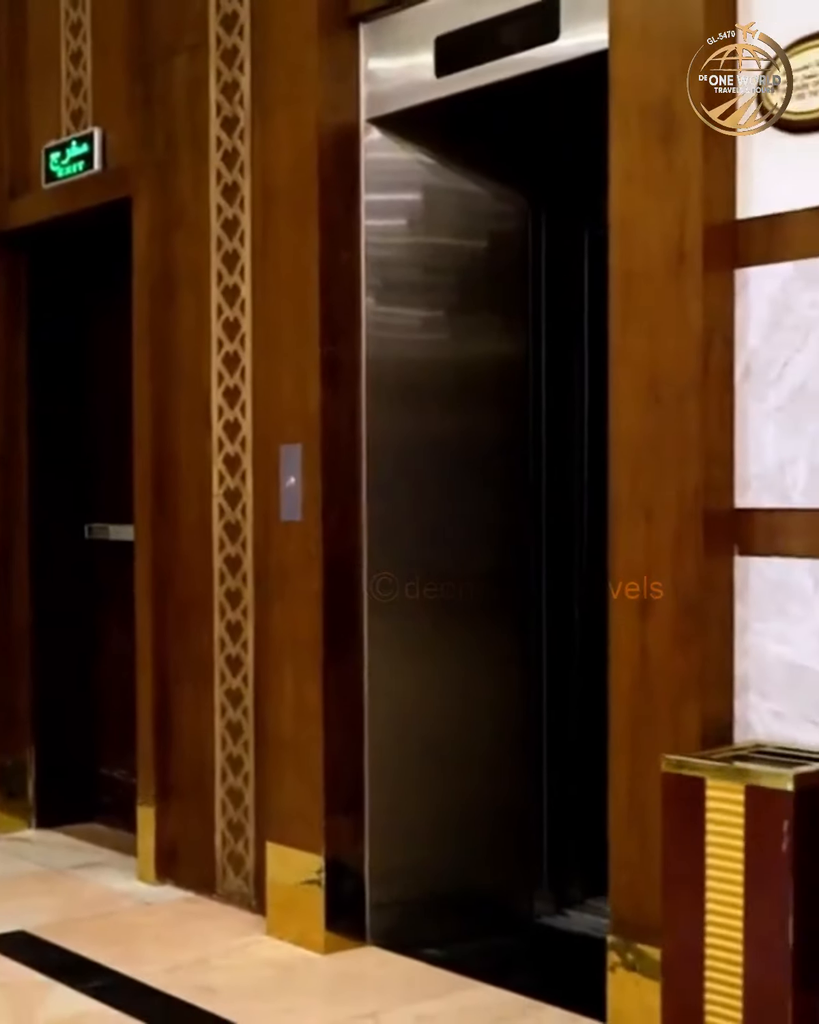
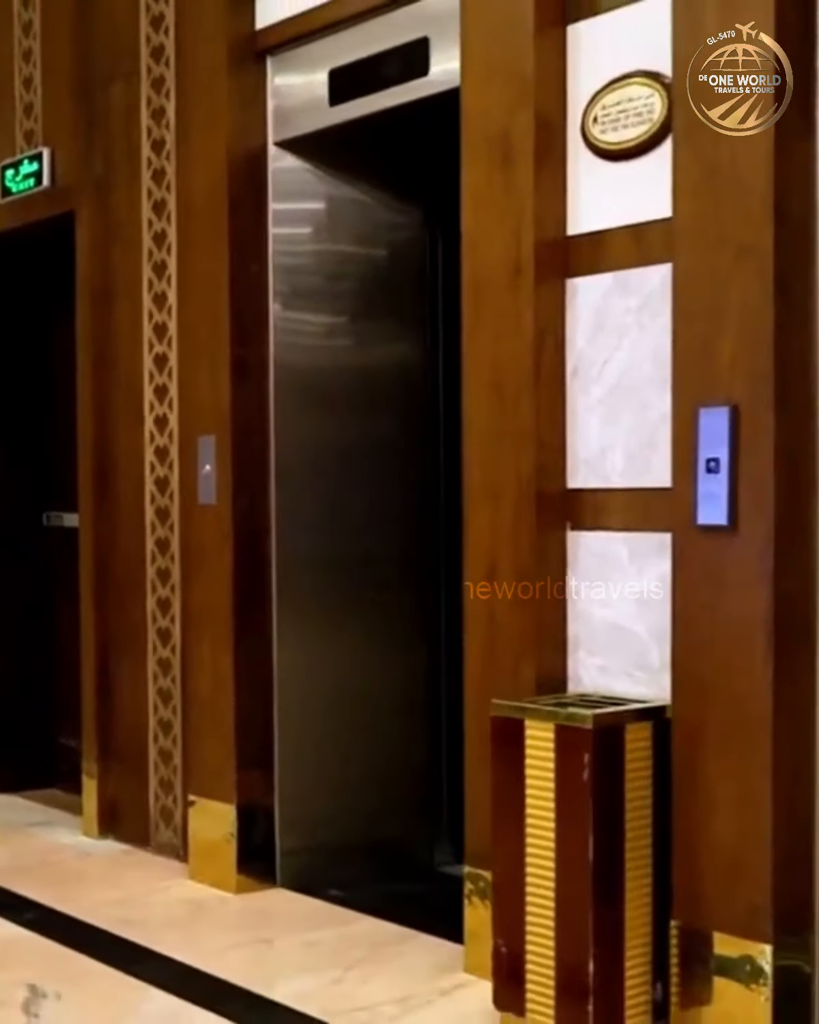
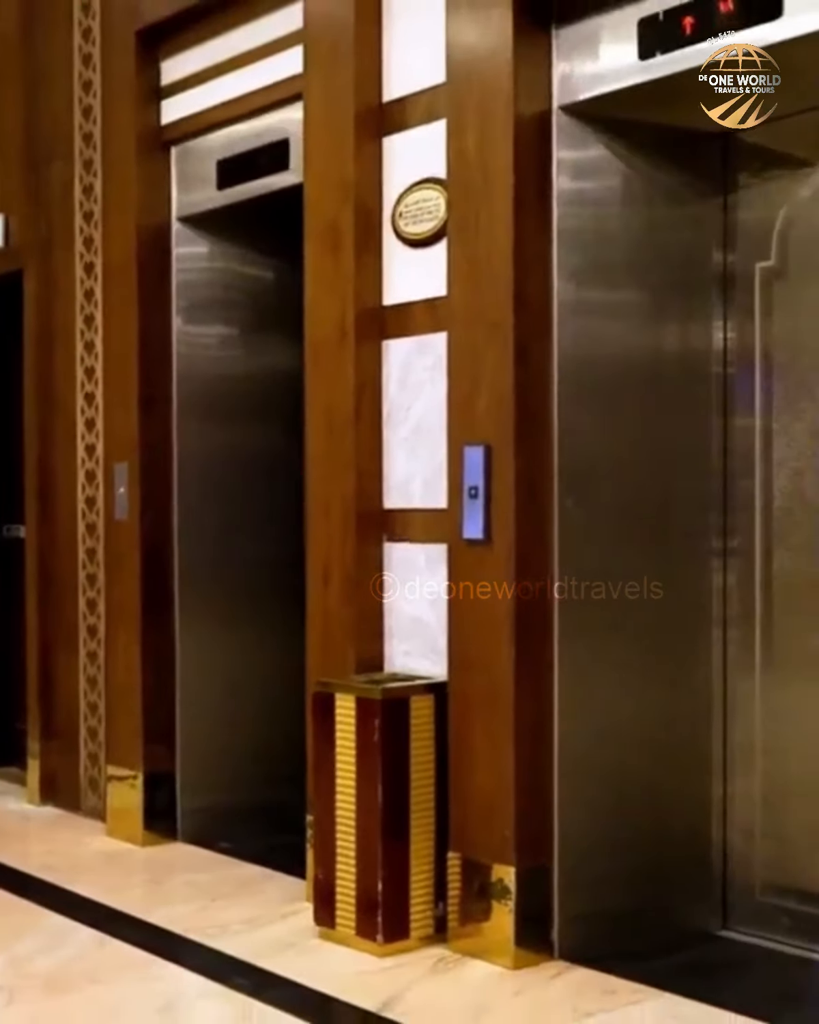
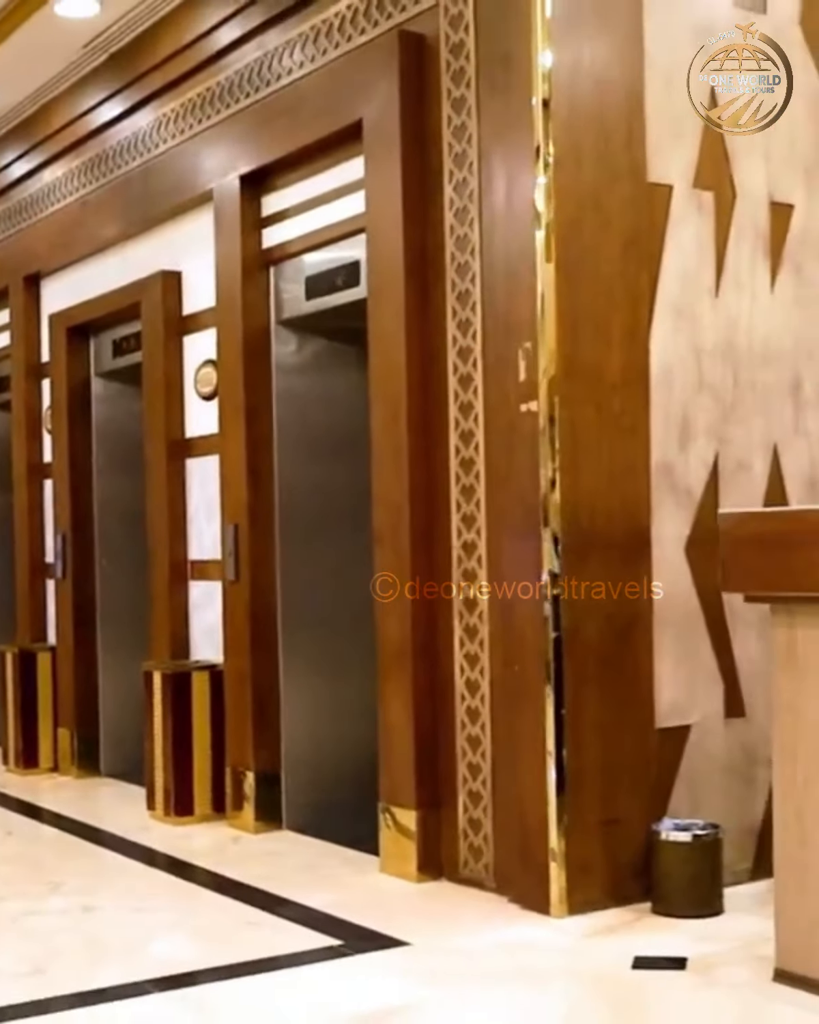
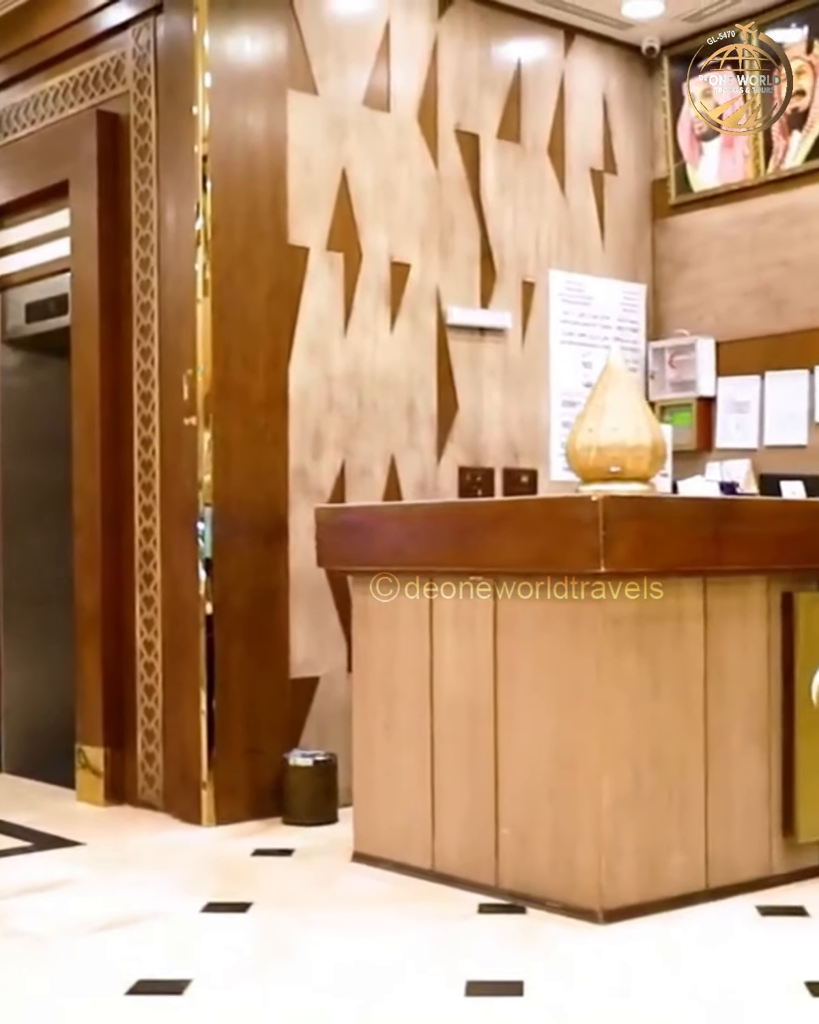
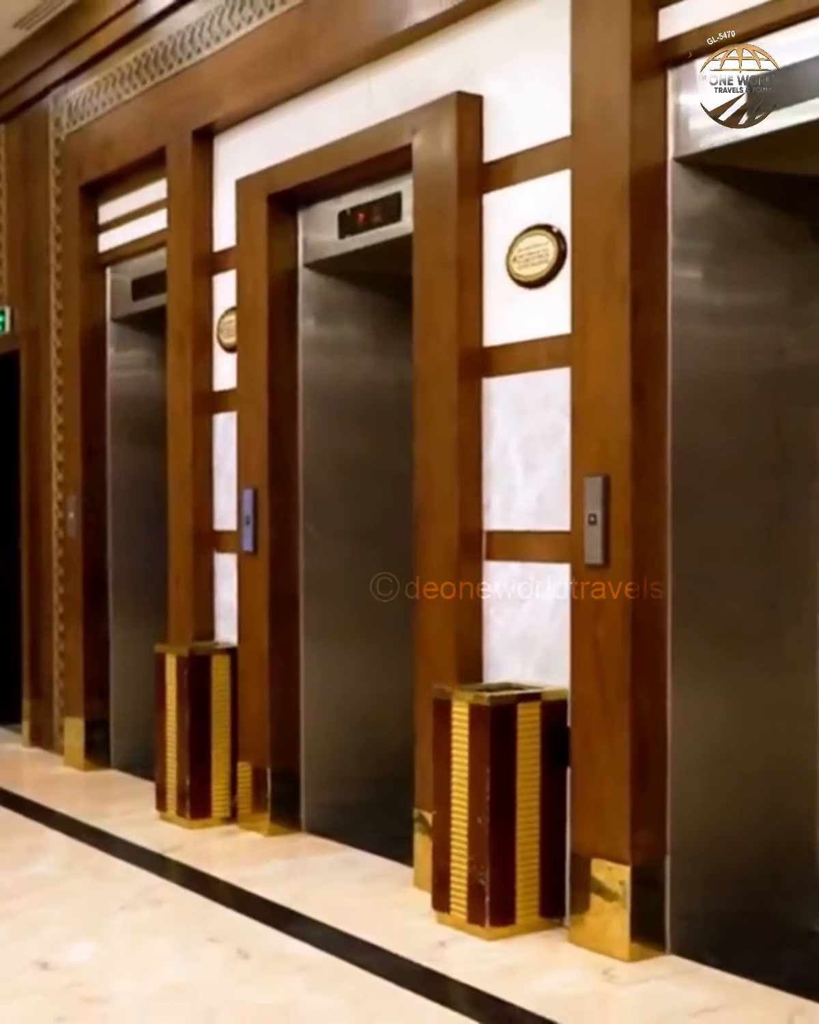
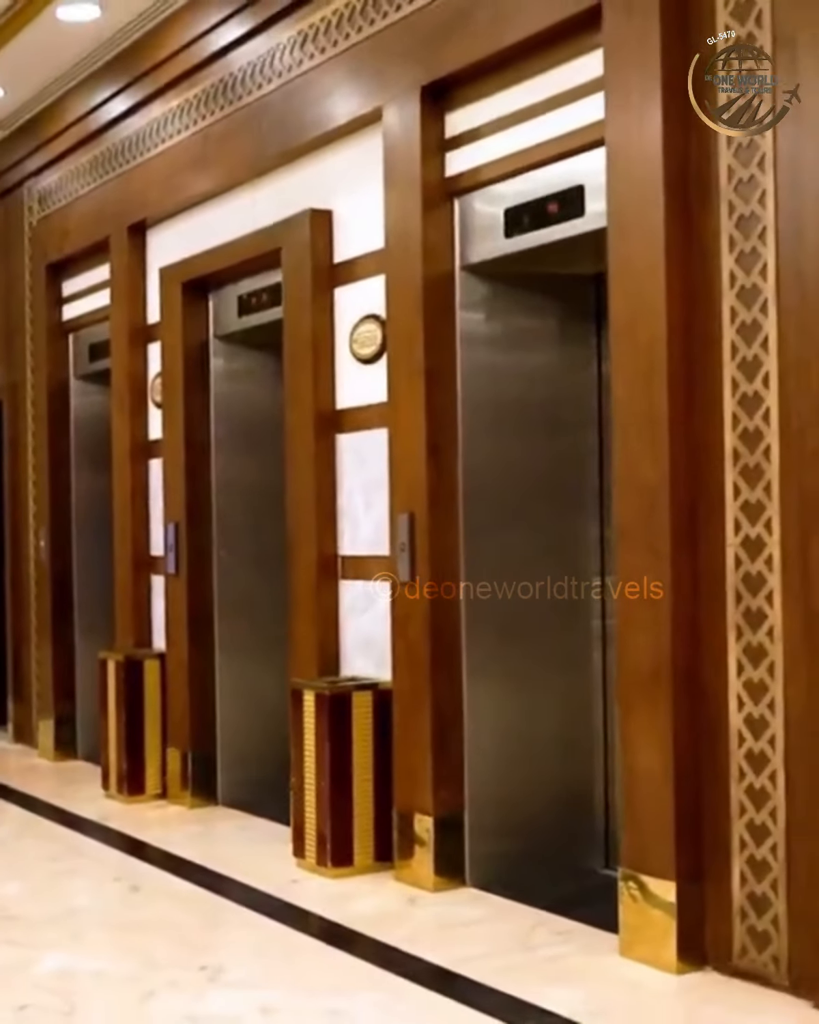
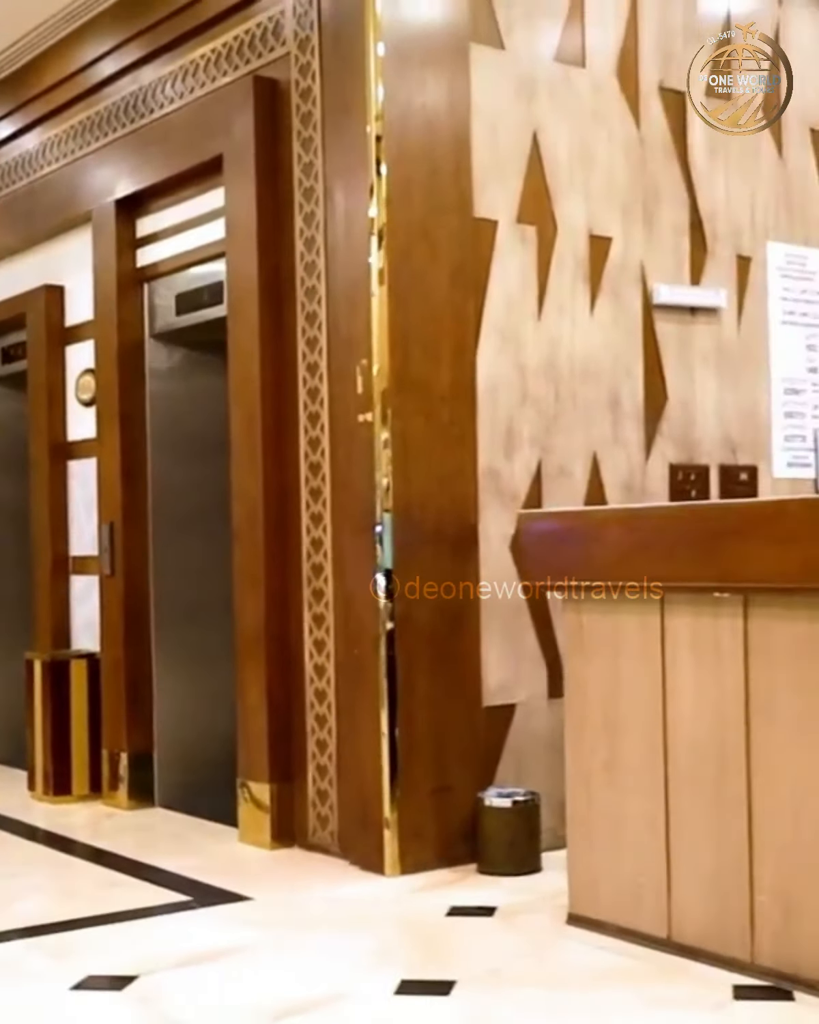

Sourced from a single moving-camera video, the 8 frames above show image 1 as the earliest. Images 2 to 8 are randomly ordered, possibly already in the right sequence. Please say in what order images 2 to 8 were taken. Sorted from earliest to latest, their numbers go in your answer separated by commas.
2, 3, 6, 7, 4, 8, 5
